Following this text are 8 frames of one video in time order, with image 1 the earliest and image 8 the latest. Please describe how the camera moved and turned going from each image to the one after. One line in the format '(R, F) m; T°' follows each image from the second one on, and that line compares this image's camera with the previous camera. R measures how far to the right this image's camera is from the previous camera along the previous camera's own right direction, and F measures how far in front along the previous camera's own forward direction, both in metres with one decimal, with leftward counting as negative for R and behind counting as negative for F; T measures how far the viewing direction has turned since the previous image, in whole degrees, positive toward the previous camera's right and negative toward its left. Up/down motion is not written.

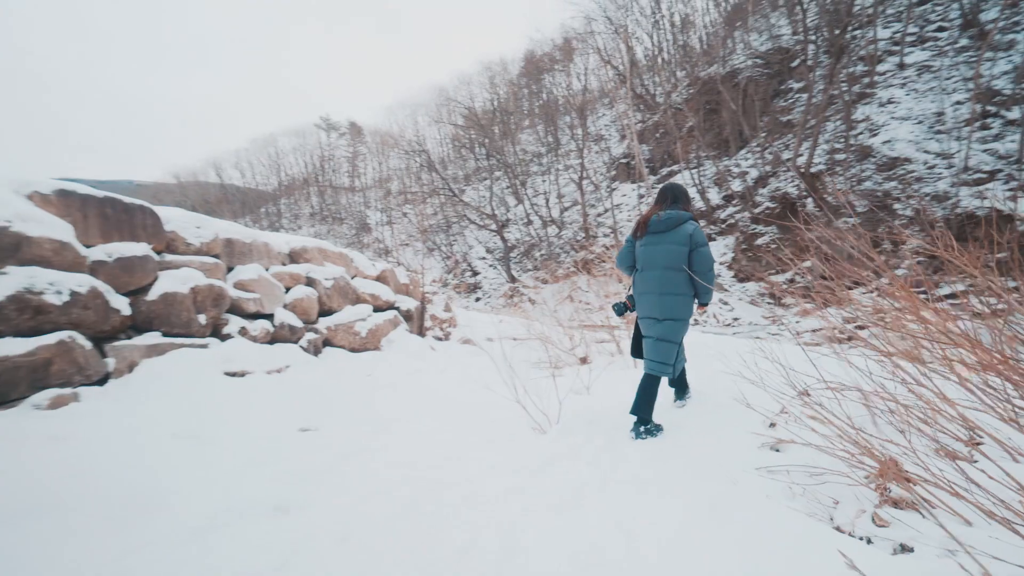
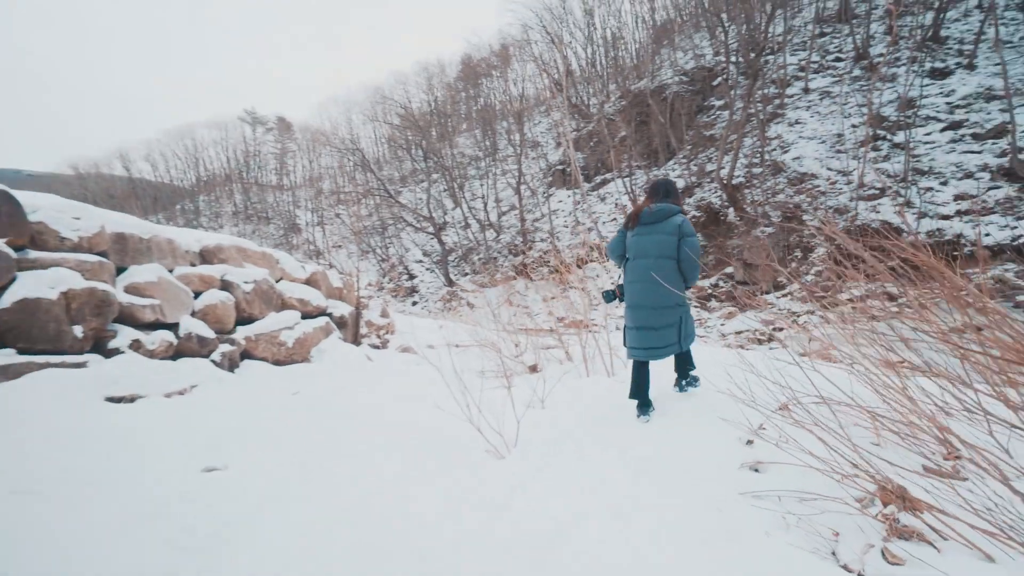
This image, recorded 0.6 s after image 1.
(0.0, +0.2) m; +8°
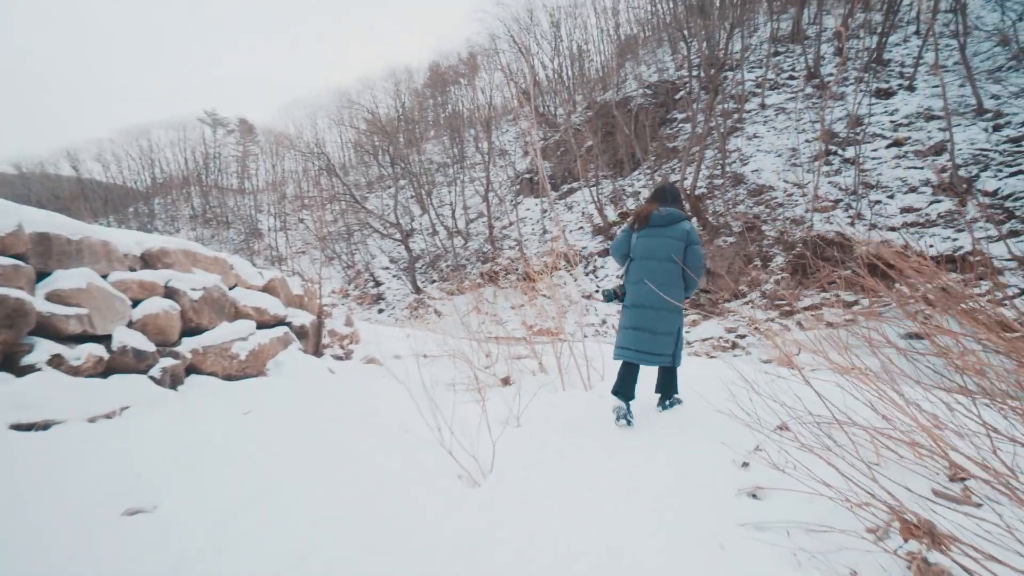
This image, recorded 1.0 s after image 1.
(0.0, +0.2) m; +4°
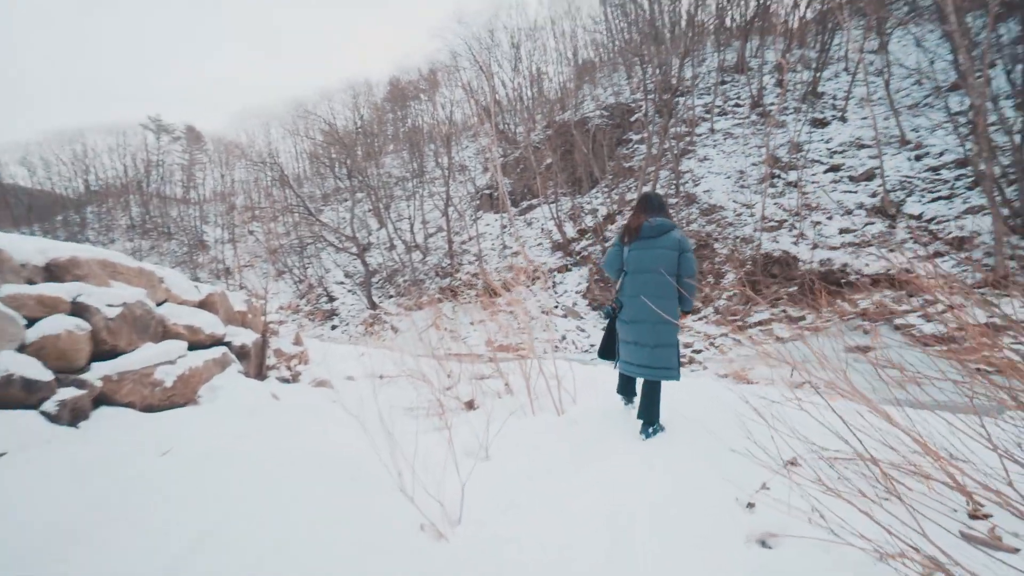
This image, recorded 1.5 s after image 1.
(0.0, +0.2) m; +5°
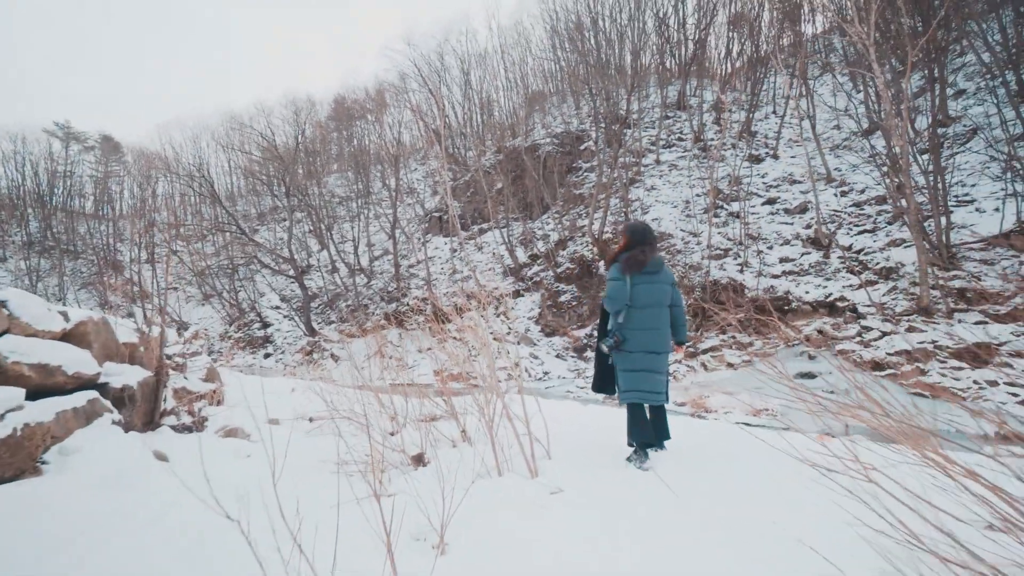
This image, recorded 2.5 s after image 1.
(-0.2, +0.4) m; +7°
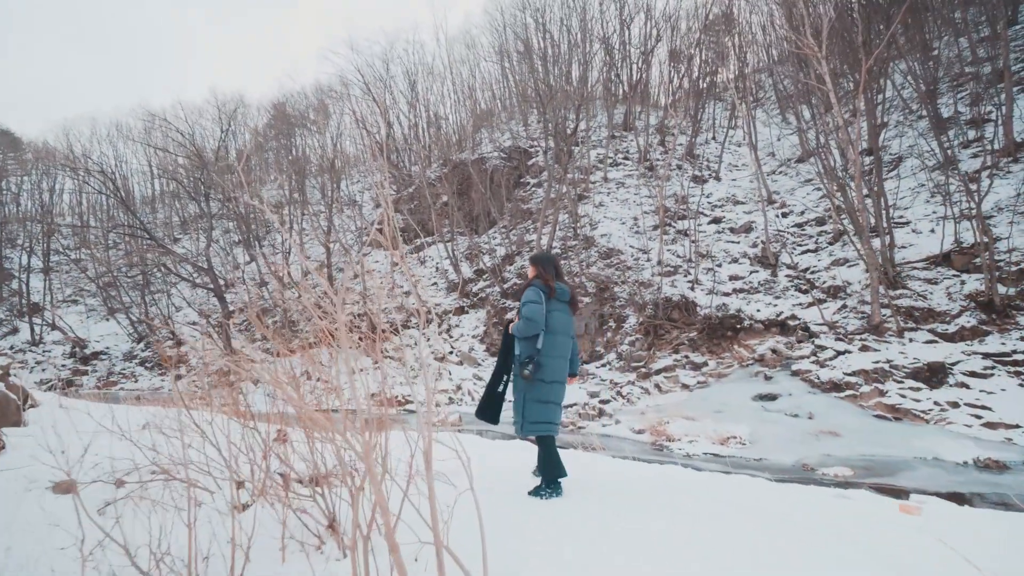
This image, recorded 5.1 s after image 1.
(+0.1, +0.9) m; +7°
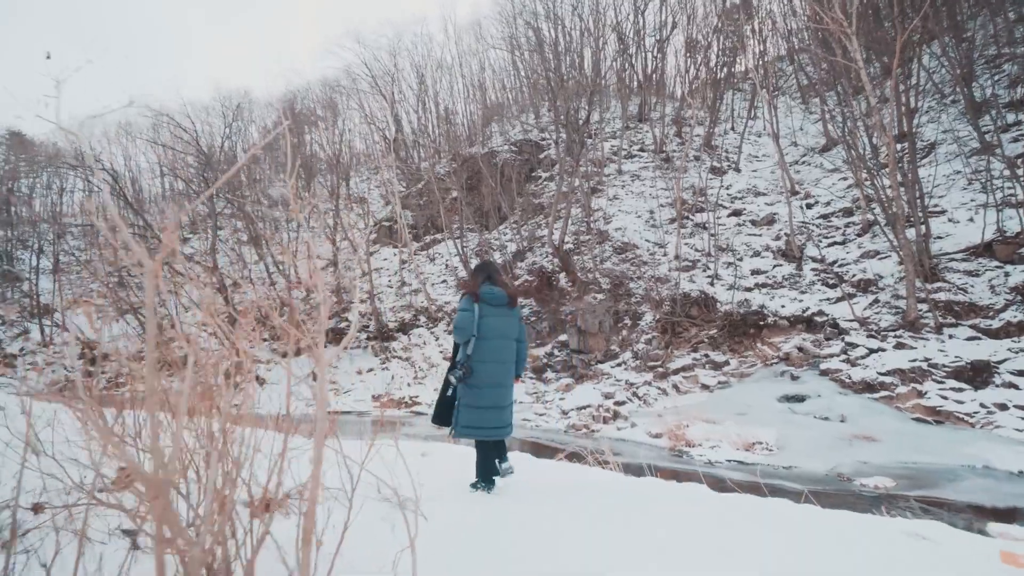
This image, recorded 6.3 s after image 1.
(0.0, +0.3) m; -1°
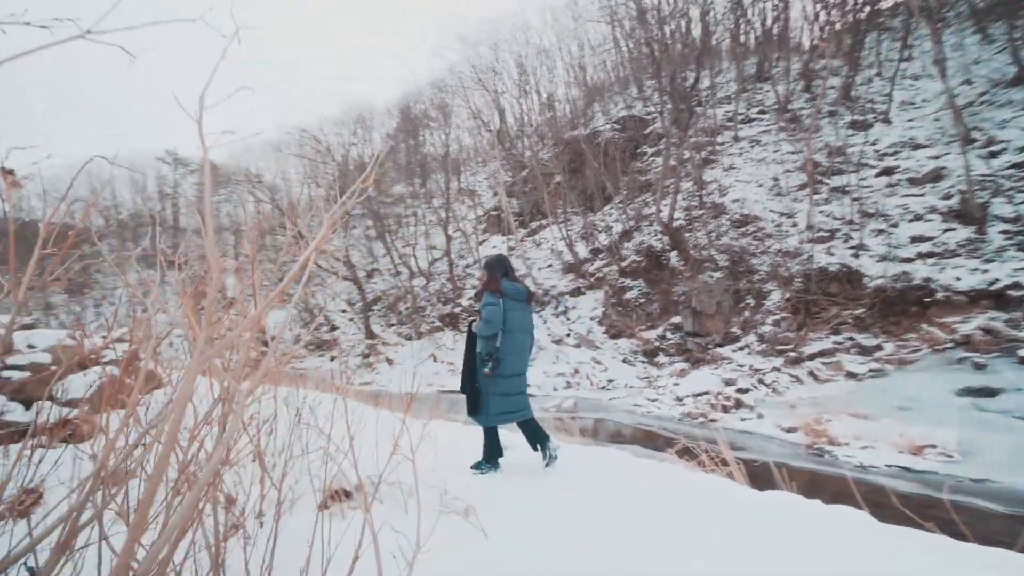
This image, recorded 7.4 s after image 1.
(0.0, +0.1) m; -14°
